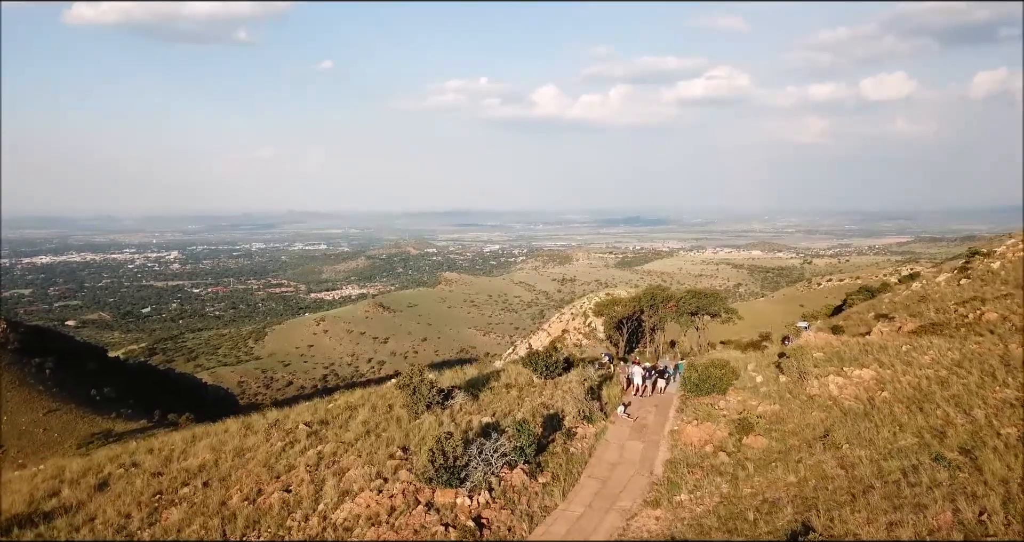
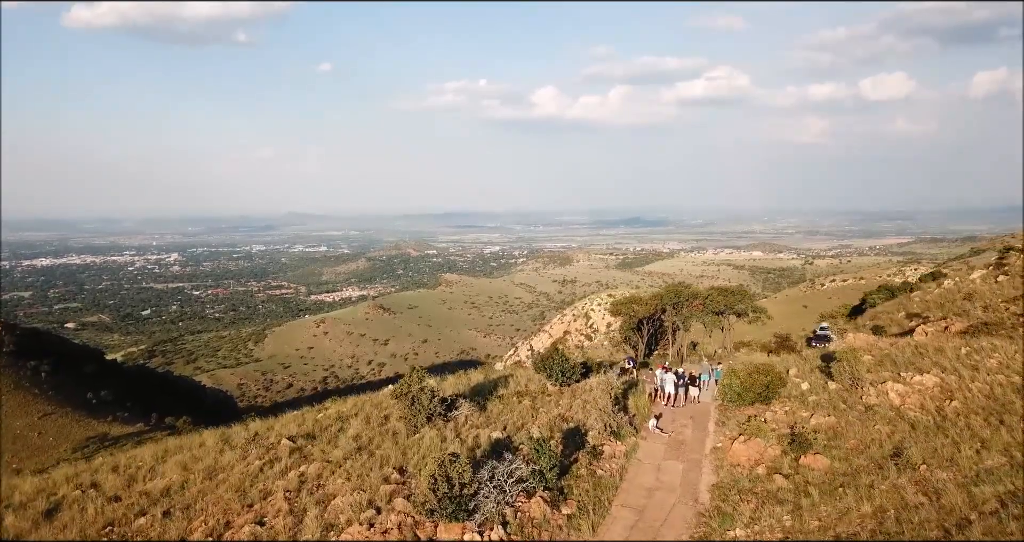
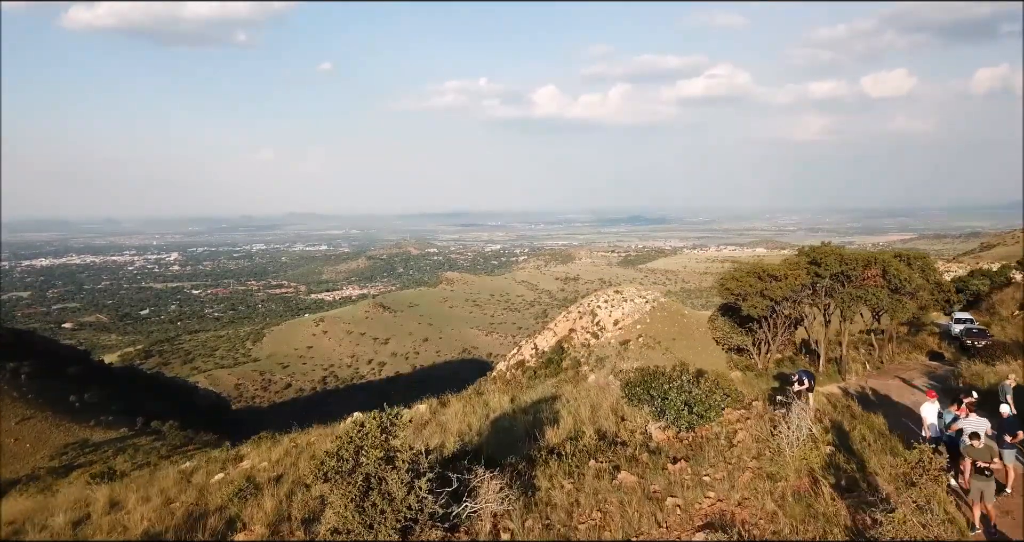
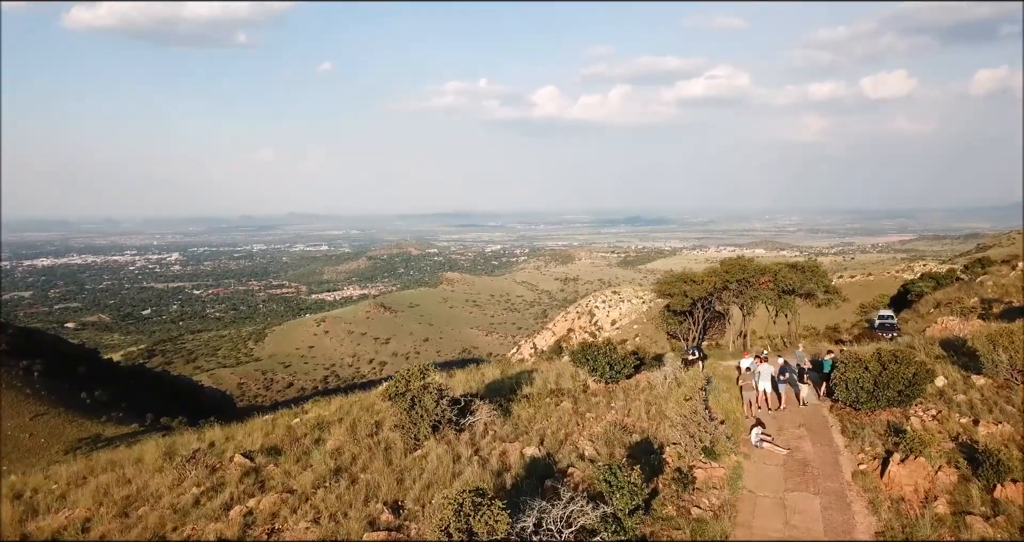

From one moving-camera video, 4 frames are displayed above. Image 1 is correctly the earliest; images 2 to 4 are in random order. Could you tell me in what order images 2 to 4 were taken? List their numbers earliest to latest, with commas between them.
2, 4, 3
